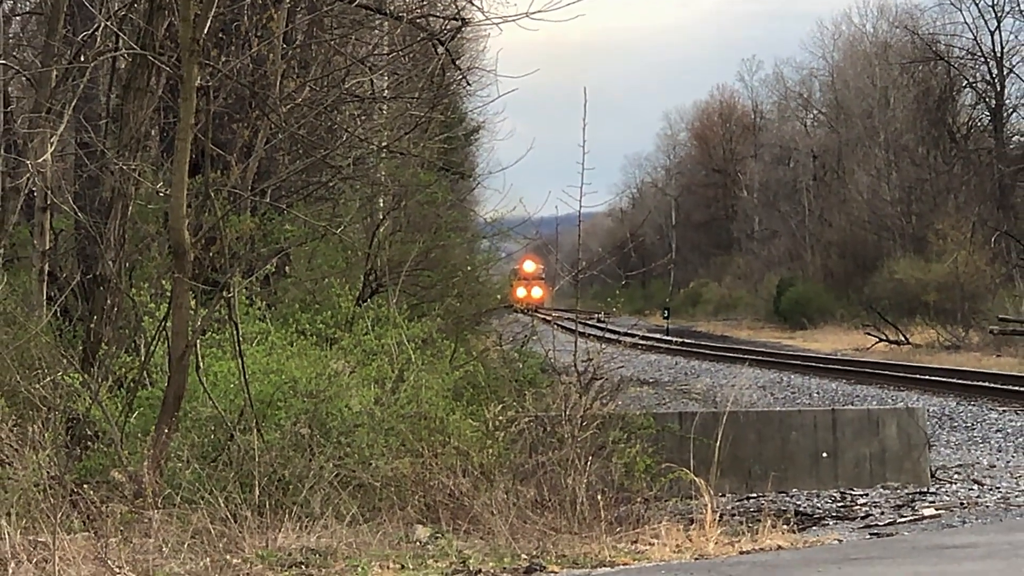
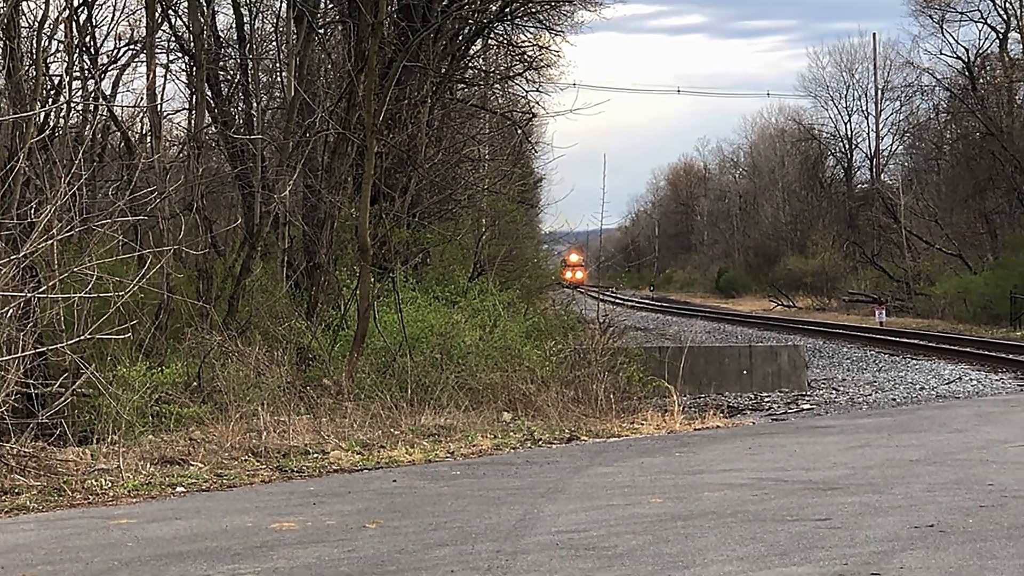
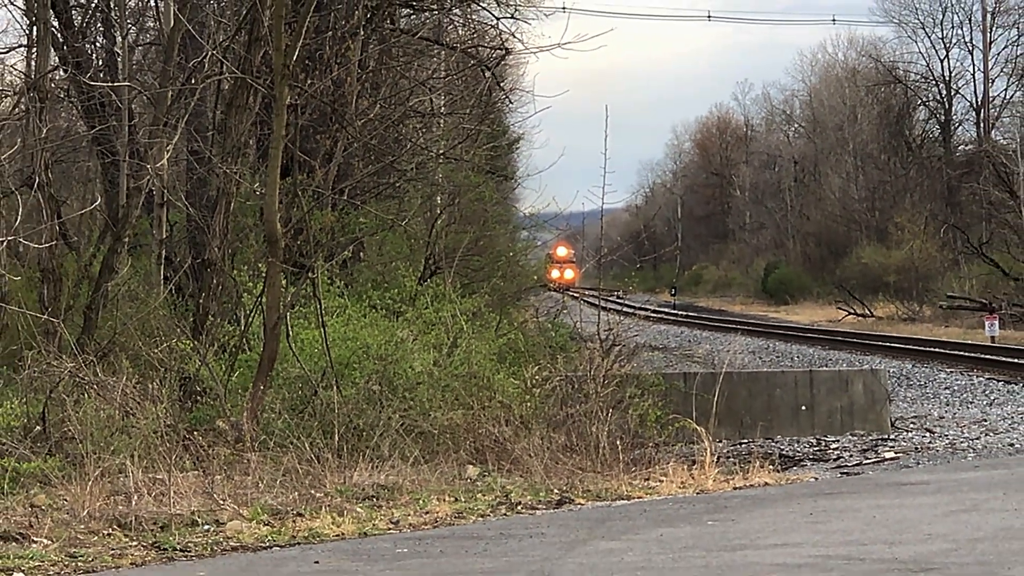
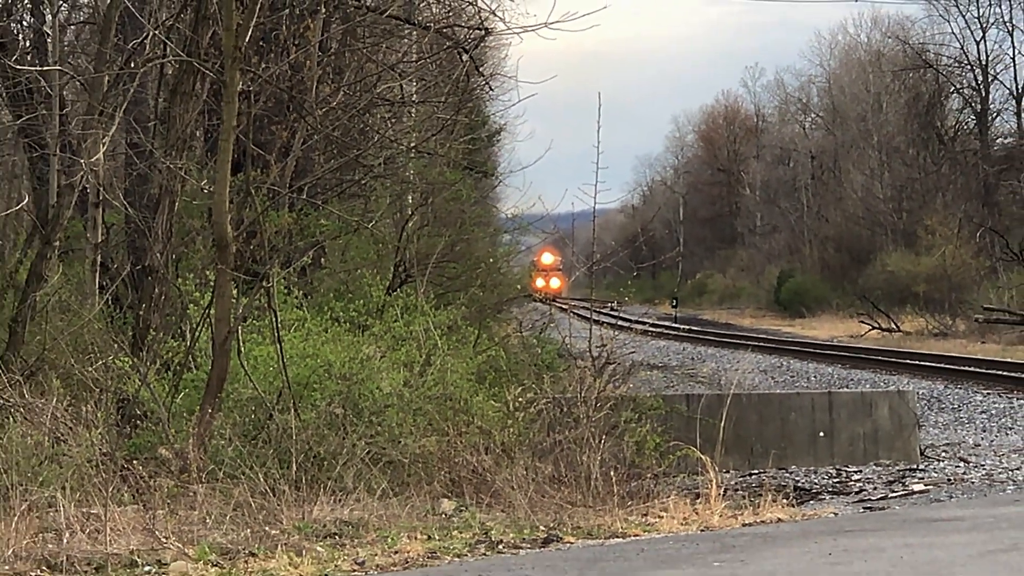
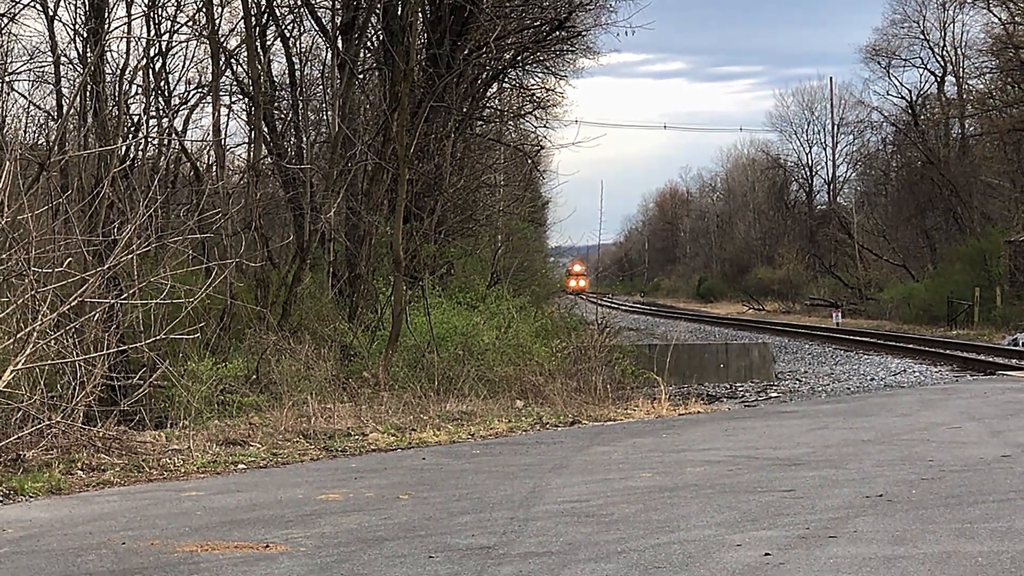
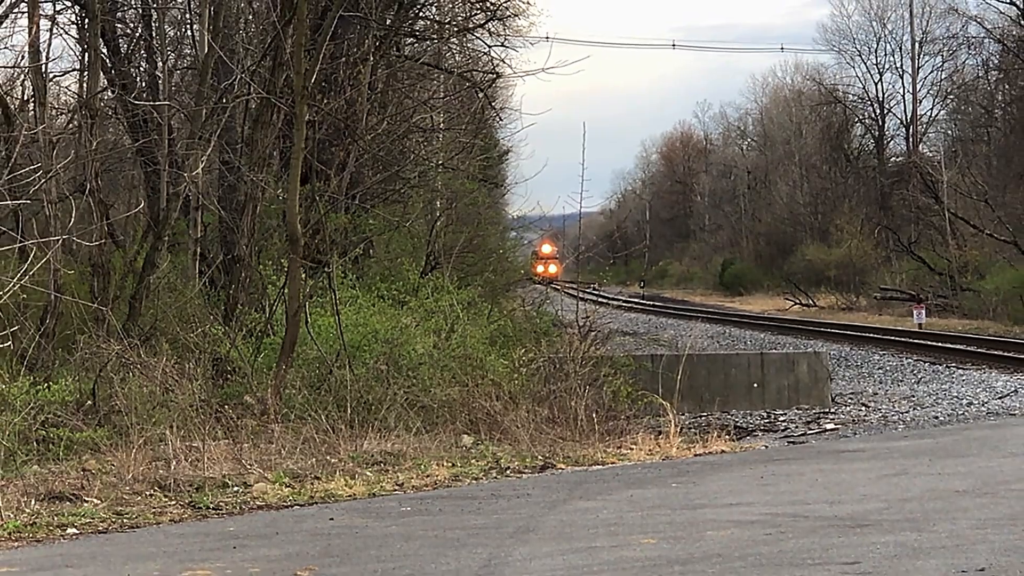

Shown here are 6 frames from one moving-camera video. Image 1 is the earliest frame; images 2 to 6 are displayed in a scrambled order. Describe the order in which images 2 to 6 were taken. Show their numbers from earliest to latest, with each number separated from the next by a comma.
4, 3, 6, 2, 5
